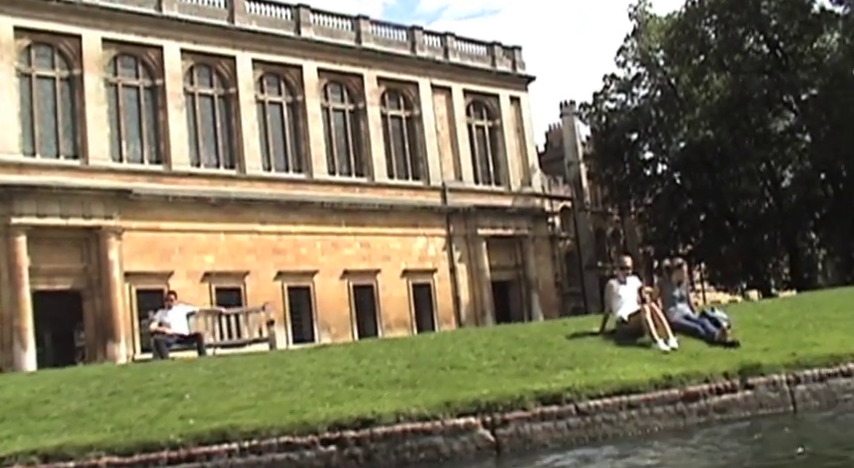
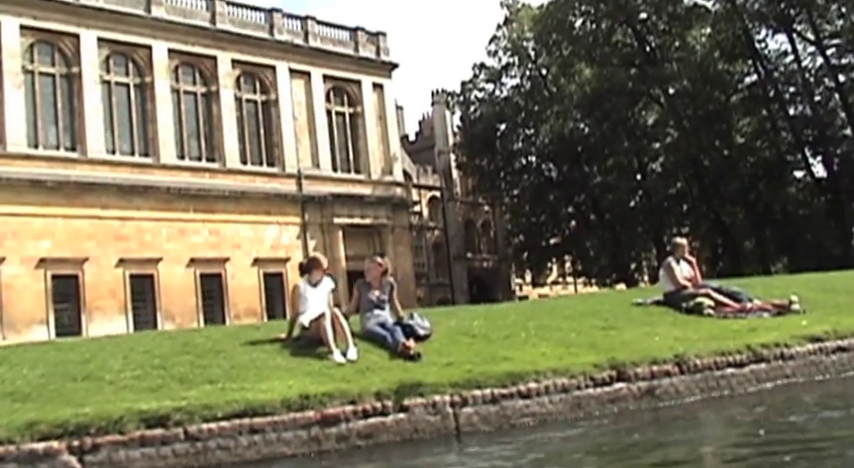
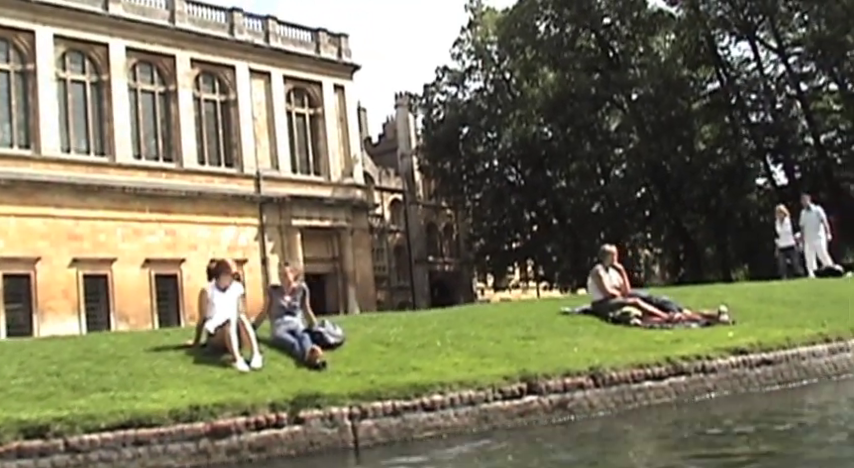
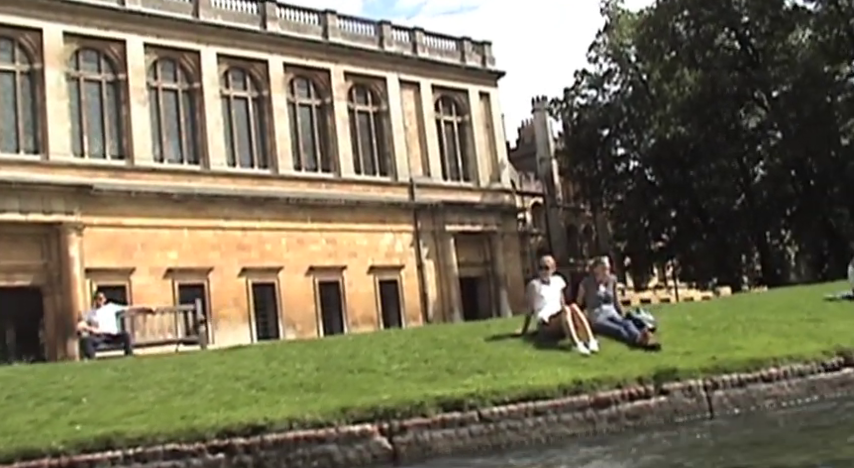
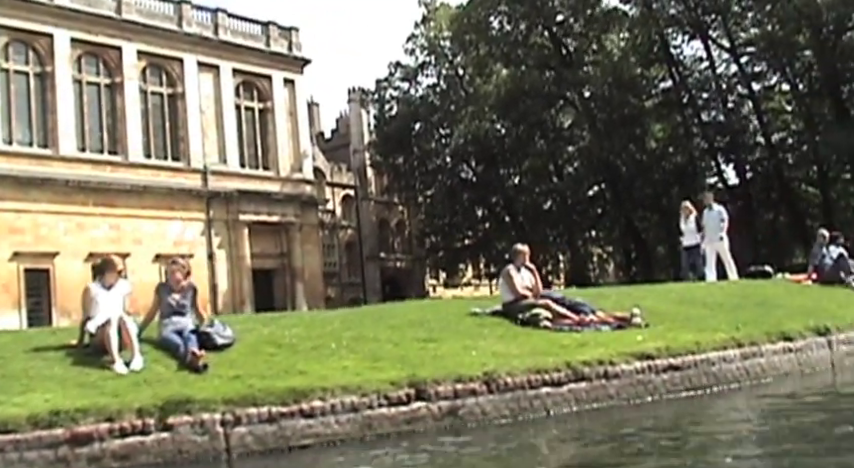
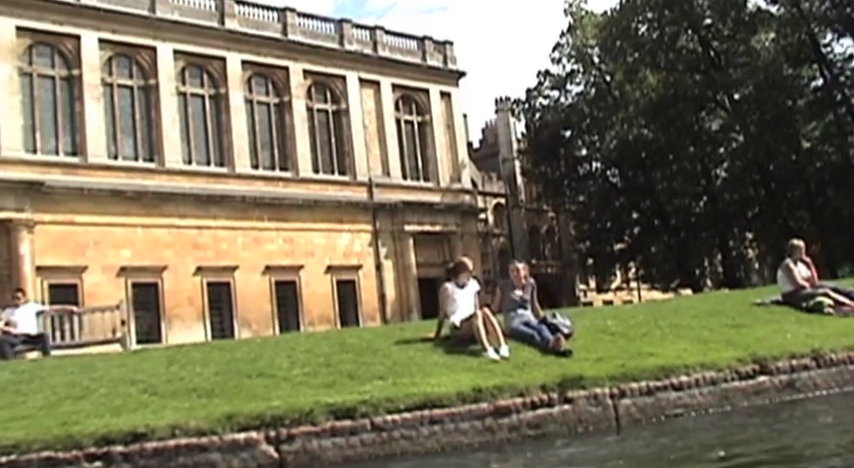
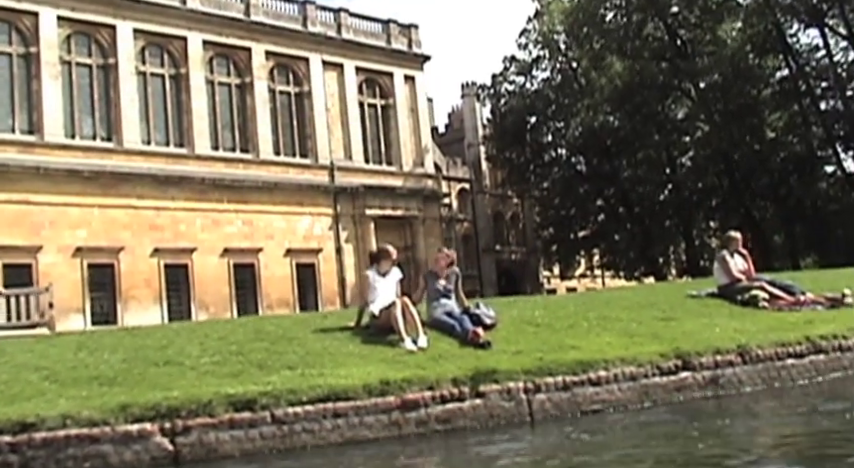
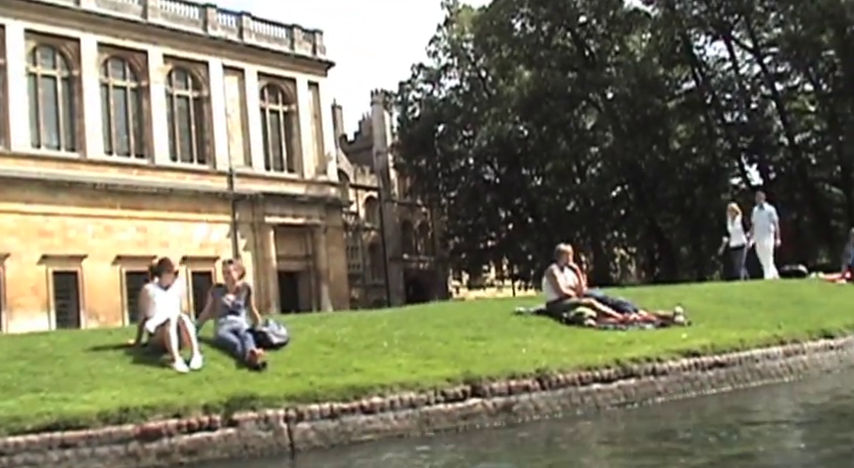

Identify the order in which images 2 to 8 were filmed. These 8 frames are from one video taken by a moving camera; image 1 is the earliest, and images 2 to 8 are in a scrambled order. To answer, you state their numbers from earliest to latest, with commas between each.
4, 6, 7, 2, 3, 8, 5
